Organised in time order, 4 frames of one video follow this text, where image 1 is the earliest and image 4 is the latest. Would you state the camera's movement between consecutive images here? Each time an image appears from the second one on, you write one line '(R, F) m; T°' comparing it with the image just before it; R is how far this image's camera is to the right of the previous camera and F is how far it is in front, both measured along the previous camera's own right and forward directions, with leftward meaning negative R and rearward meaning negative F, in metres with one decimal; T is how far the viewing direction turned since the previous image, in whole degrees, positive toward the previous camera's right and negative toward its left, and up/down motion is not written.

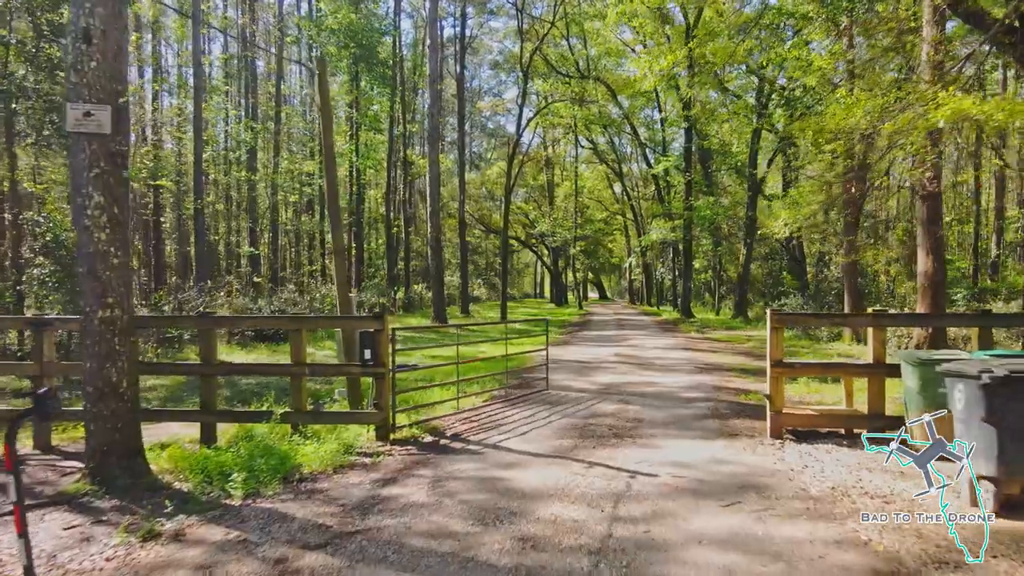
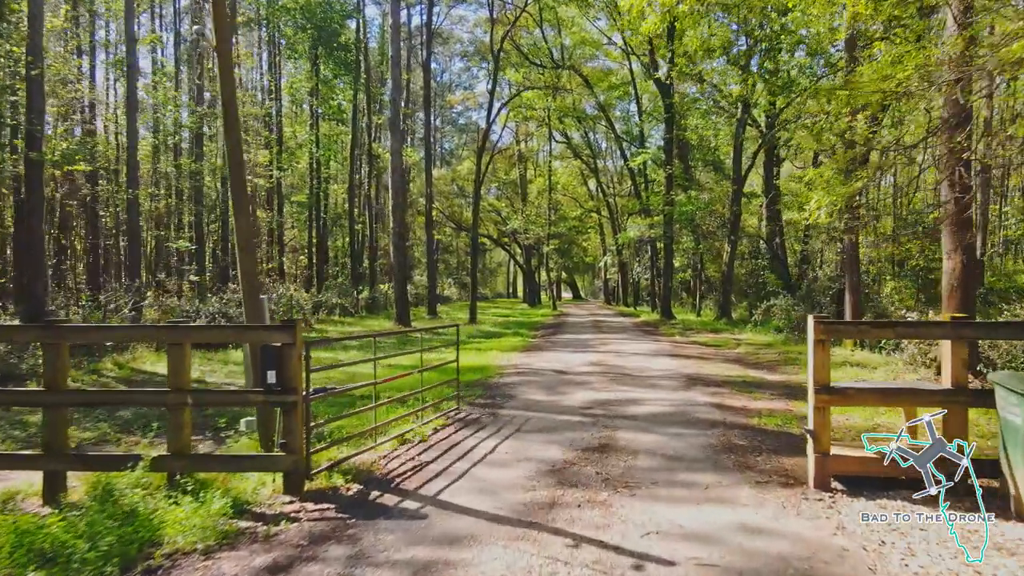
(+0.1, +1.7) m; +2°
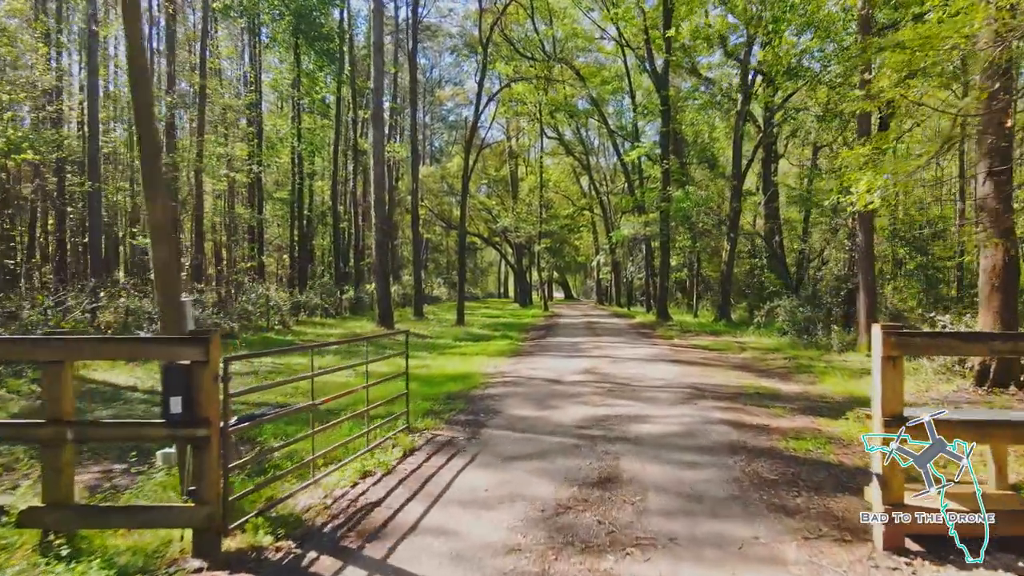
(+0.1, +1.1) m; +1°
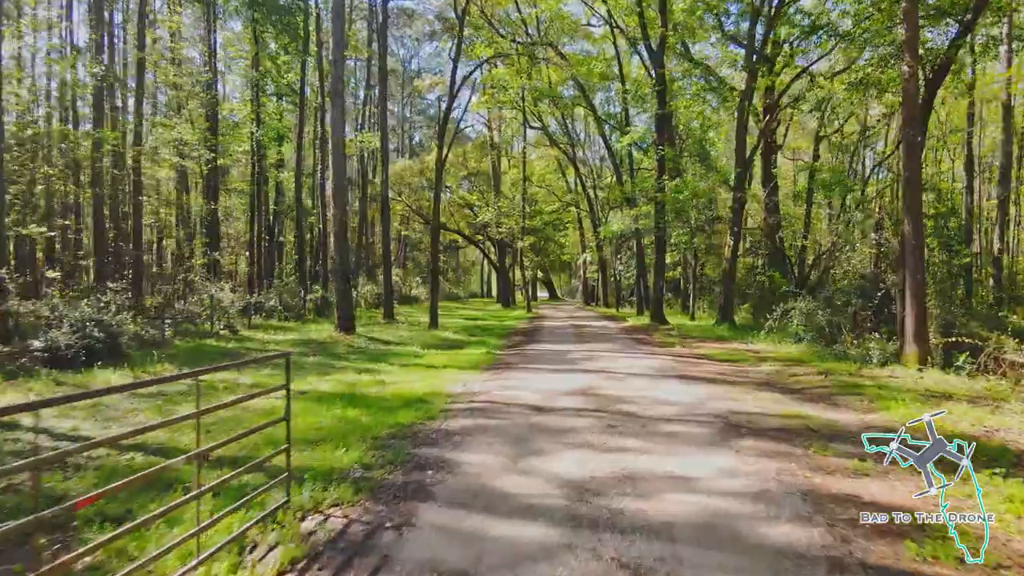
(+0.2, +2.4) m; +1°
